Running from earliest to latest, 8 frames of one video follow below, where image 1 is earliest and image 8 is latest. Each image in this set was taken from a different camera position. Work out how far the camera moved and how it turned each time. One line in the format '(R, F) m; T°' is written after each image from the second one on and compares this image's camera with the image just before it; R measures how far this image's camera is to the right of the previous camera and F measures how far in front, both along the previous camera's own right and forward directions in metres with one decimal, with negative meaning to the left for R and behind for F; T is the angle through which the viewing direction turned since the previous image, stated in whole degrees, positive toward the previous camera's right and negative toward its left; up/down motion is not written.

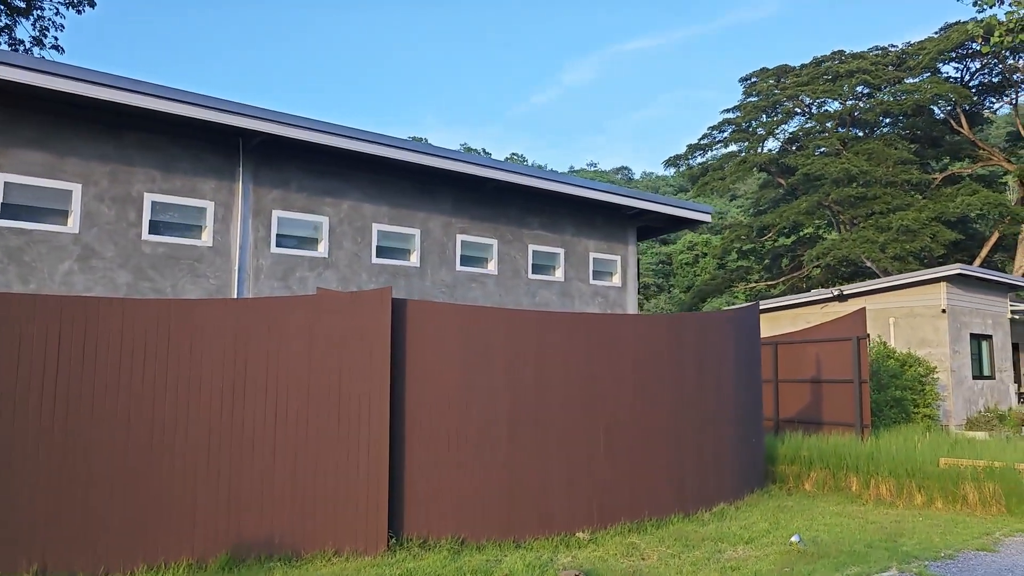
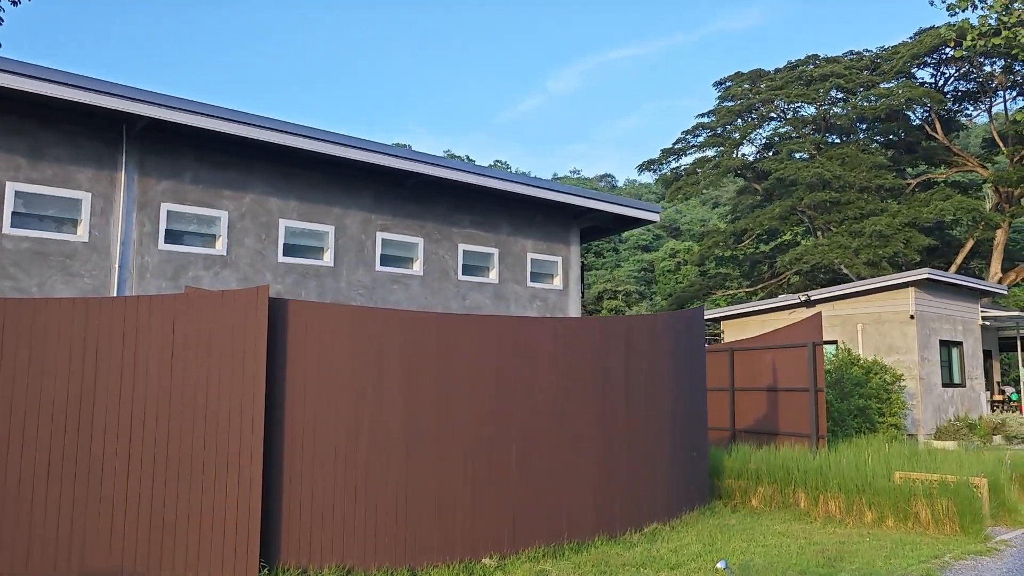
(+0.6, +0.6) m; +1°
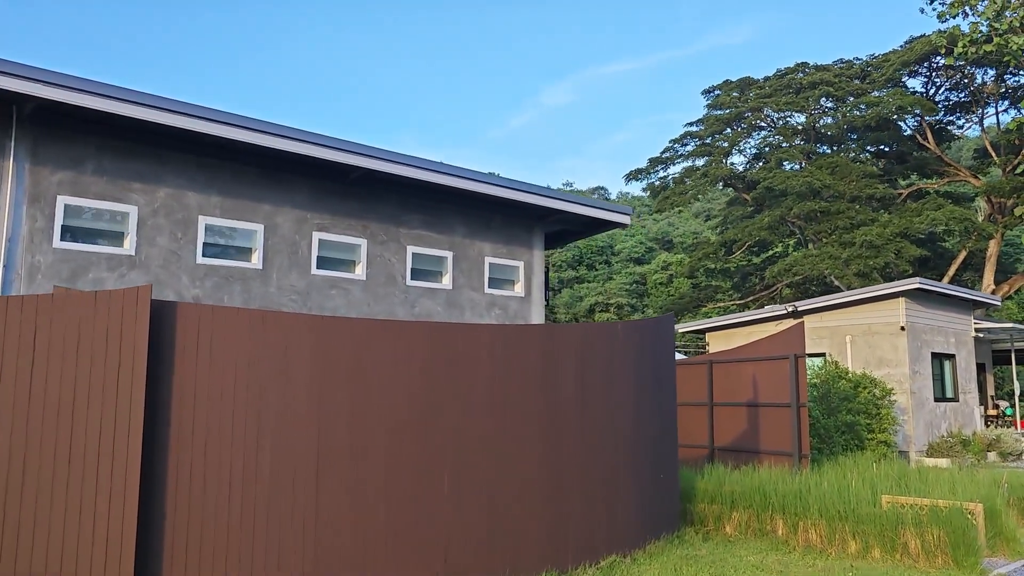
(+0.4, +0.7) m; 0°
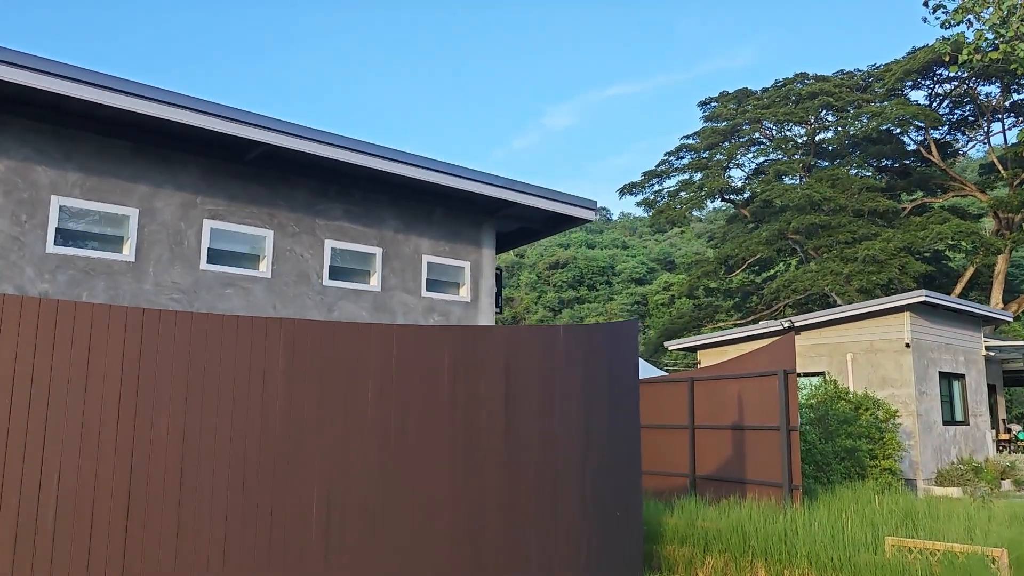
(+0.6, +1.2) m; 0°
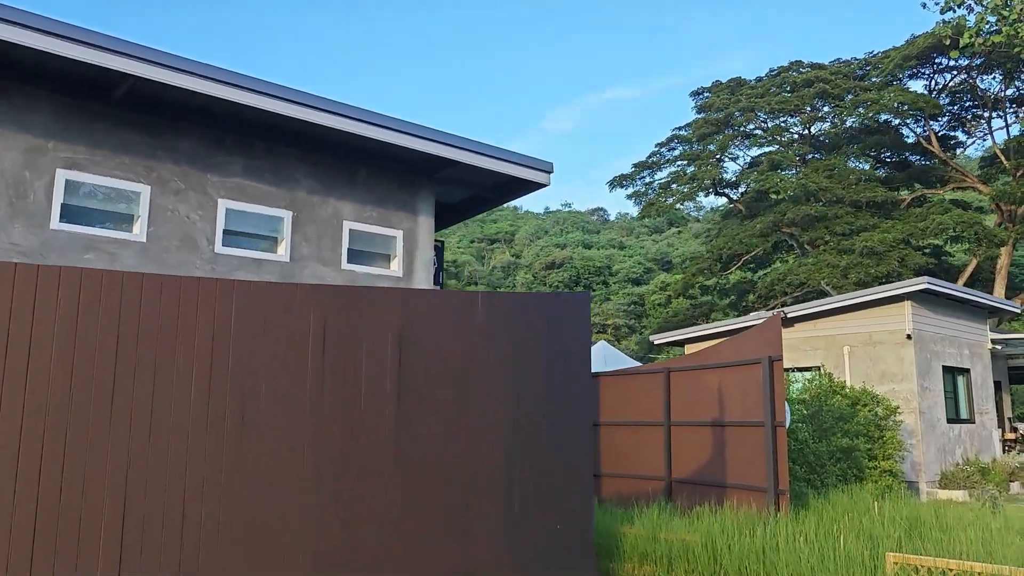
(+0.5, +1.1) m; 0°
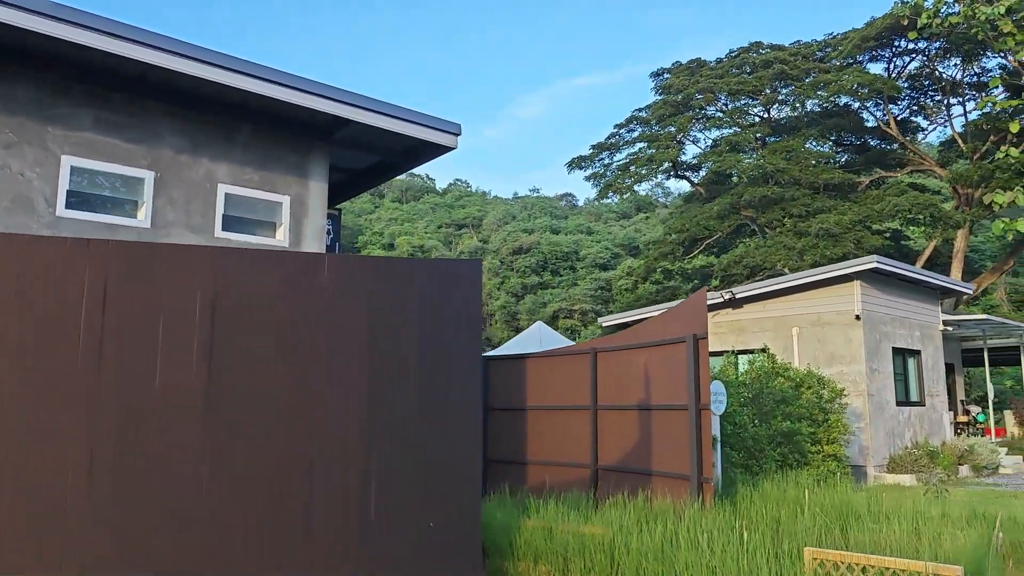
(+0.6, +0.6) m; +2°
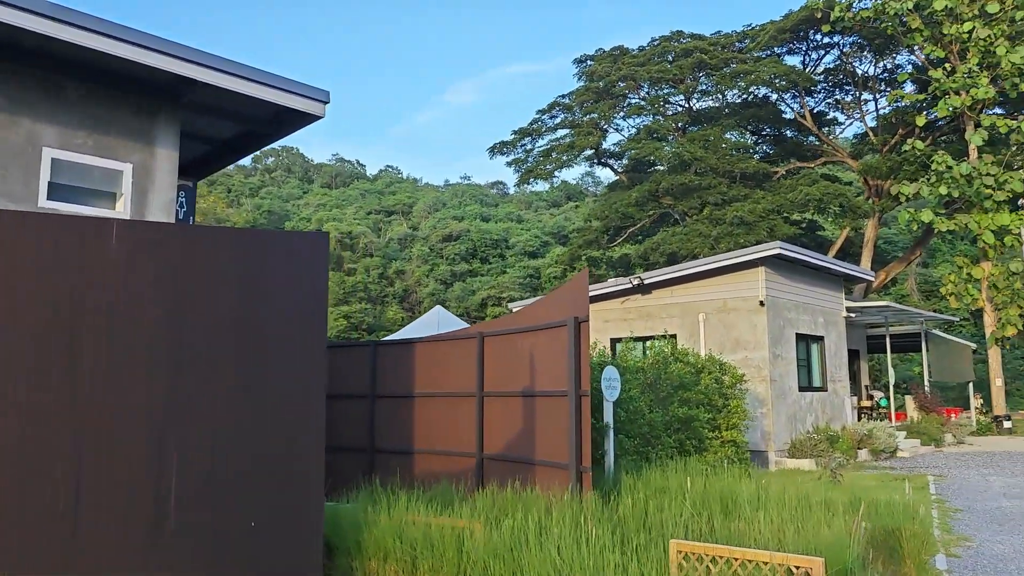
(+0.5, +0.4) m; +5°
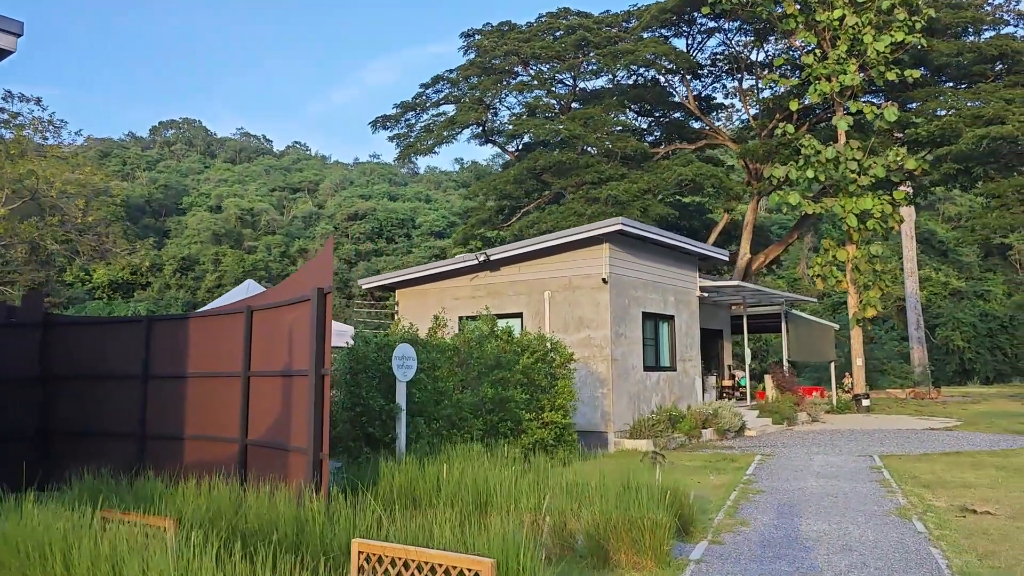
(+1.3, +0.6) m; +6°
